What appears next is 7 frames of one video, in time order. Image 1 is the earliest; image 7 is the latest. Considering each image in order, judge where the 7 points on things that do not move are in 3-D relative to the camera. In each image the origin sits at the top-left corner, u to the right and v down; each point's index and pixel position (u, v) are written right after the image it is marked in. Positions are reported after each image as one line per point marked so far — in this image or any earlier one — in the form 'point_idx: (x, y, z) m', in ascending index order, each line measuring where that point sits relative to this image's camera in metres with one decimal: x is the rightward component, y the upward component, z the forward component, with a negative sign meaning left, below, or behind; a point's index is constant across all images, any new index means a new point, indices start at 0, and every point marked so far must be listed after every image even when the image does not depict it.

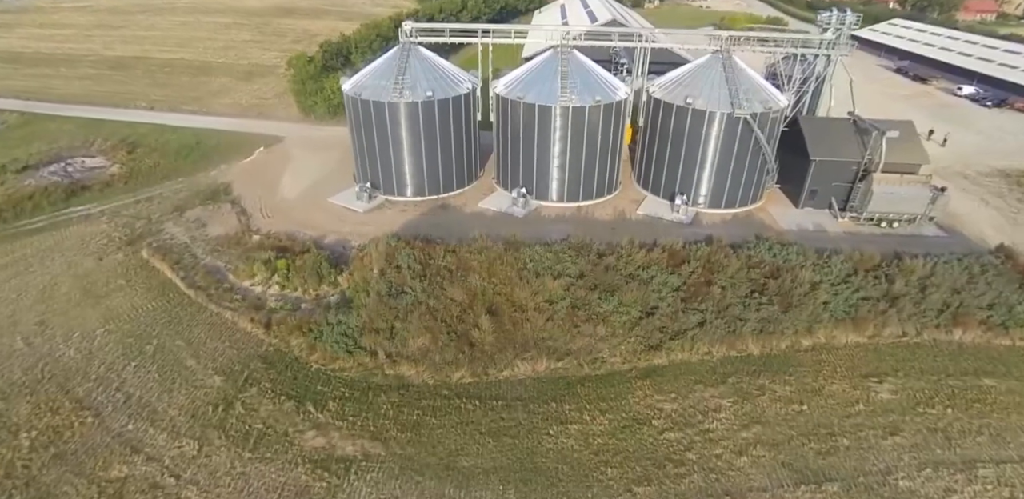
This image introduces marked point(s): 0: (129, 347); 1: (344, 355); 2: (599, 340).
0: (-14.1, -3.6, +20.0) m
1: (-5.9, -3.7, +19.2) m
2: (+3.2, -3.3, +19.7) m
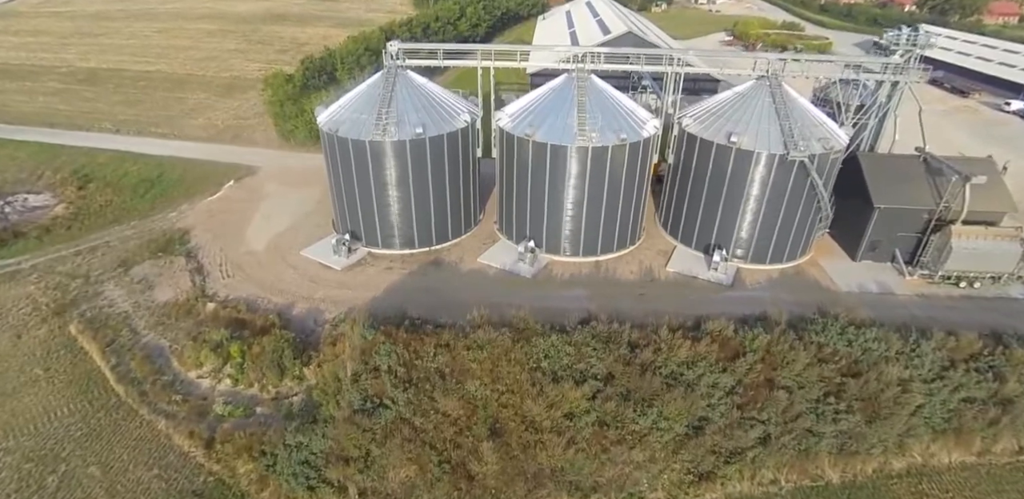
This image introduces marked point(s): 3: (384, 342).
0: (-13.8, -6.5, +15.4) m
1: (-5.6, -6.6, +14.7) m
2: (+3.4, -6.1, +15.2) m
3: (-4.1, -2.9, +17.5) m
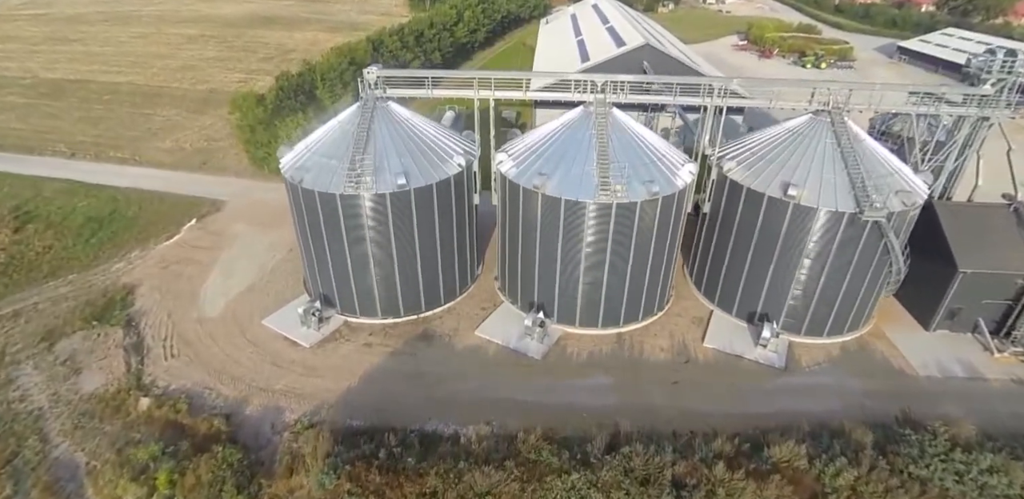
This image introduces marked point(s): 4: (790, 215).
0: (-13.6, -9.2, +11.3) m
1: (-5.4, -9.3, +10.5) m
2: (+3.7, -8.8, +11.1) m
3: (-3.9, -5.6, +13.3) m
4: (+9.3, +1.2, +18.3) m
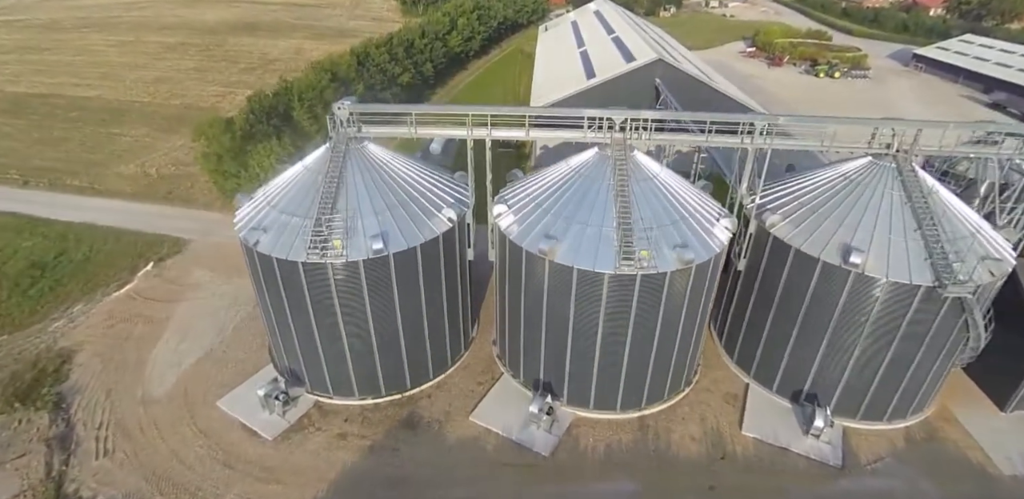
0: (-13.5, -11.4, +7.9) m
1: (-5.3, -11.5, +7.2) m
2: (+3.8, -11.0, +7.8) m
3: (-3.8, -7.8, +10.0) m
4: (+9.4, -1.0, +15.0) m
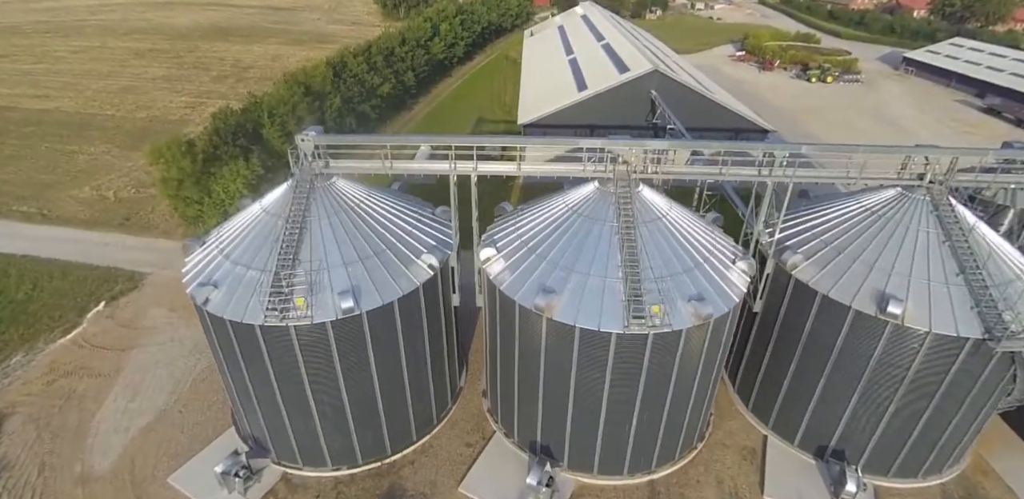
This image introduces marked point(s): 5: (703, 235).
0: (-13.3, -13.0, +5.6) m
1: (-5.1, -12.9, +5.1) m
2: (+3.9, -12.2, +5.9) m
3: (-3.8, -9.2, +8.0) m
4: (+9.2, -2.2, +13.3) m
5: (+5.2, +0.4, +14.6) m
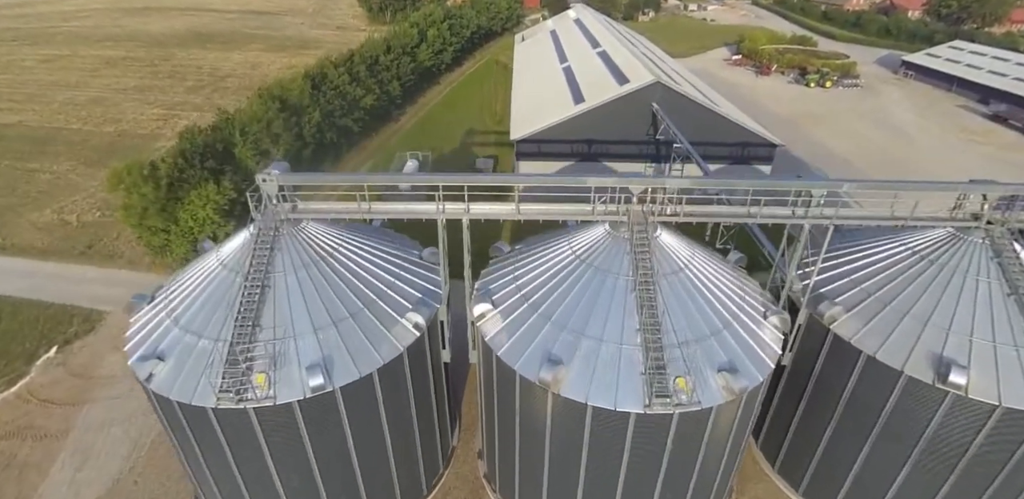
0: (-13.1, -14.4, +3.5) m
1: (-4.9, -14.2, +3.1) m
2: (+4.2, -13.5, +4.0) m
3: (-3.6, -10.5, +6.0) m
4: (+9.2, -3.3, +11.5) m
5: (+5.1, -0.9, +12.8) m
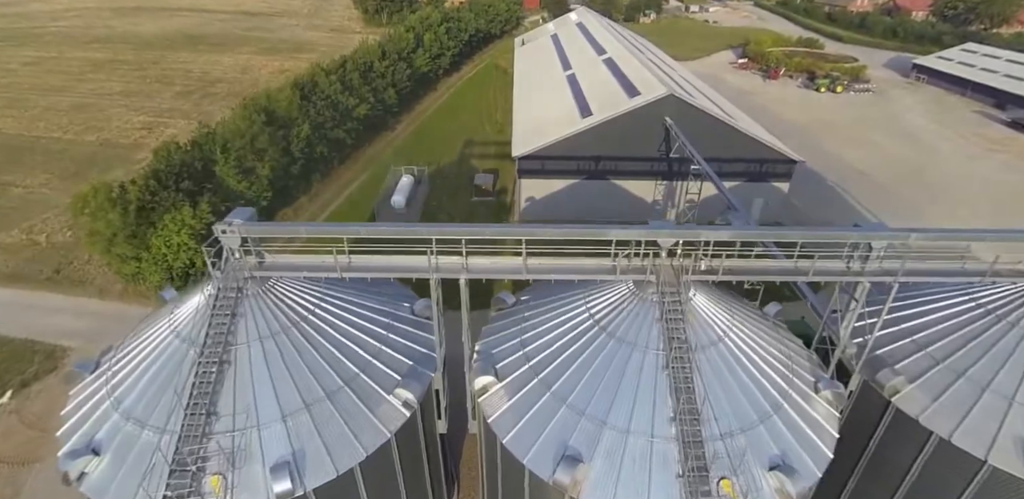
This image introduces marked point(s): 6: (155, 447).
0: (-12.9, -15.6, +1.5) m
1: (-4.7, -15.5, +1.2) m
2: (+4.3, -14.7, +2.2) m
3: (-3.4, -11.7, +4.0) m
4: (+9.3, -4.6, +9.6) m
5: (+5.3, -2.1, +10.9) m
6: (-6.0, -3.3, +9.3) m
